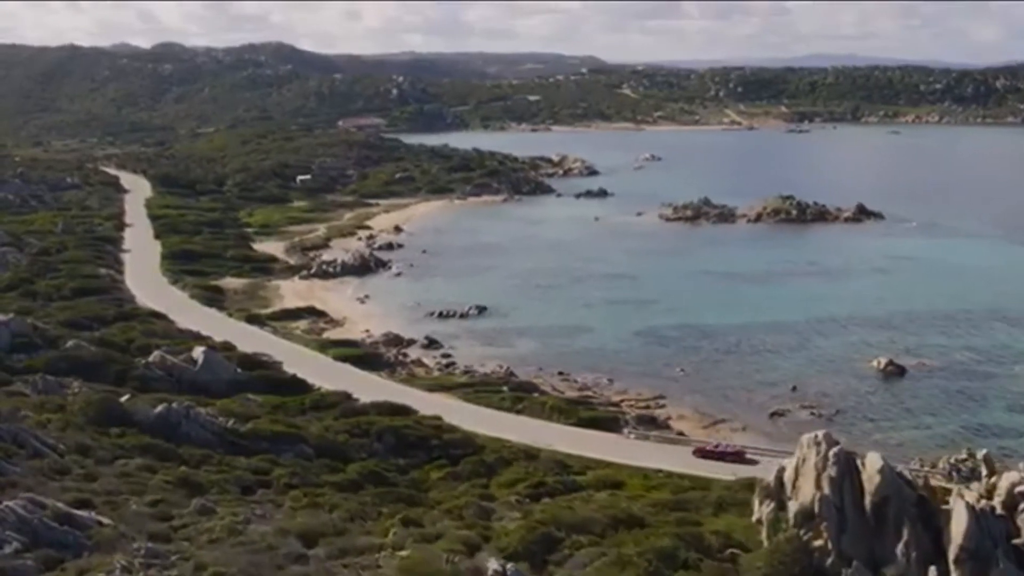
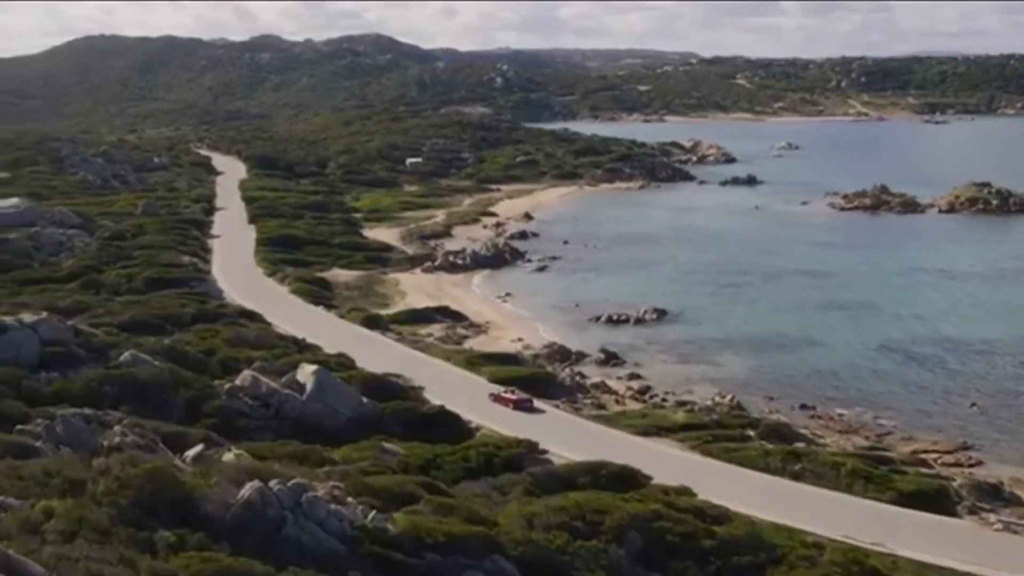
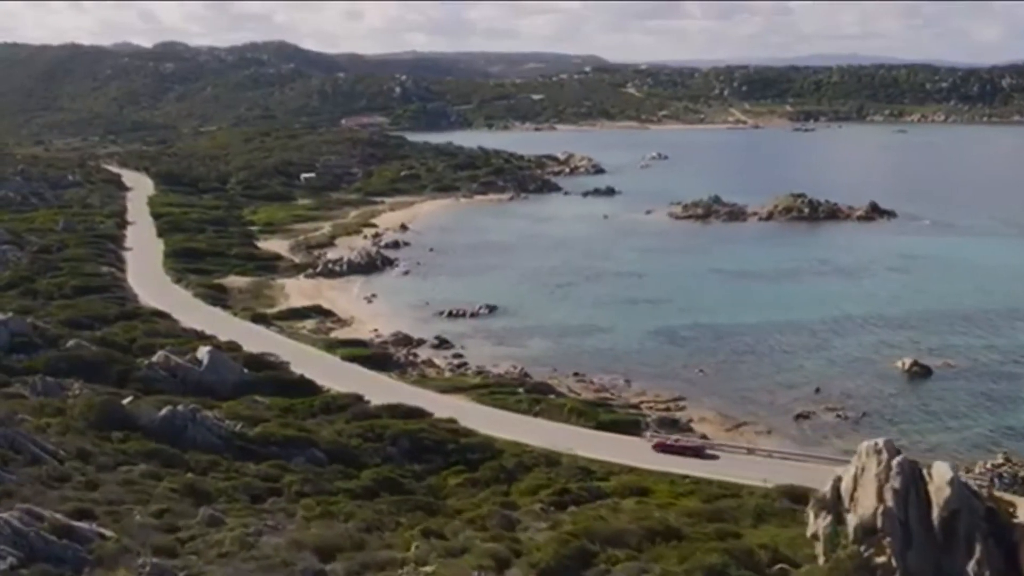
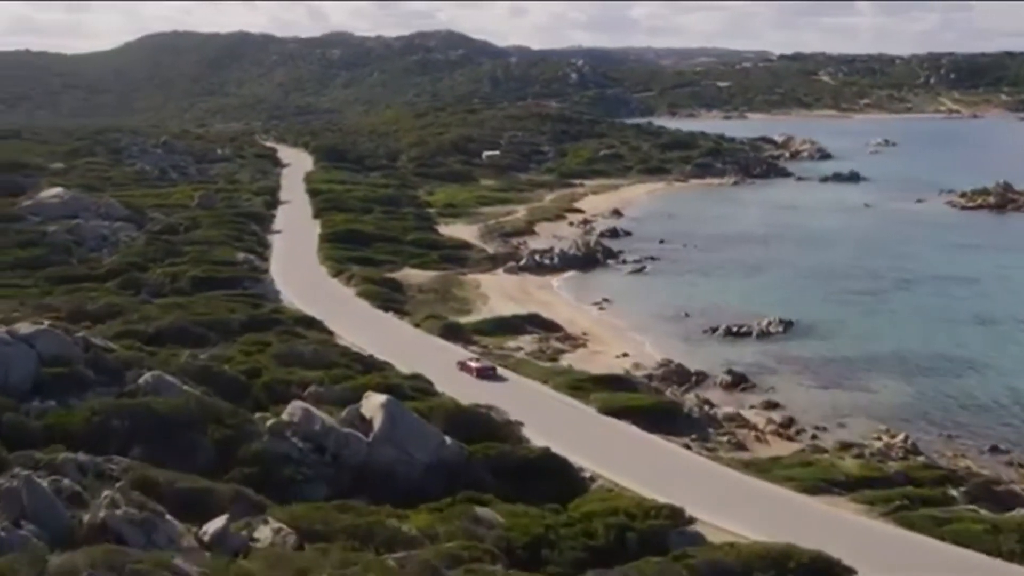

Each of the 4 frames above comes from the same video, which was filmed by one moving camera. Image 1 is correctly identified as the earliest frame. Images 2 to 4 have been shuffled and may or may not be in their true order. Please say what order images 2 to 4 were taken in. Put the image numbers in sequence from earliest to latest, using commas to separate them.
3, 2, 4
